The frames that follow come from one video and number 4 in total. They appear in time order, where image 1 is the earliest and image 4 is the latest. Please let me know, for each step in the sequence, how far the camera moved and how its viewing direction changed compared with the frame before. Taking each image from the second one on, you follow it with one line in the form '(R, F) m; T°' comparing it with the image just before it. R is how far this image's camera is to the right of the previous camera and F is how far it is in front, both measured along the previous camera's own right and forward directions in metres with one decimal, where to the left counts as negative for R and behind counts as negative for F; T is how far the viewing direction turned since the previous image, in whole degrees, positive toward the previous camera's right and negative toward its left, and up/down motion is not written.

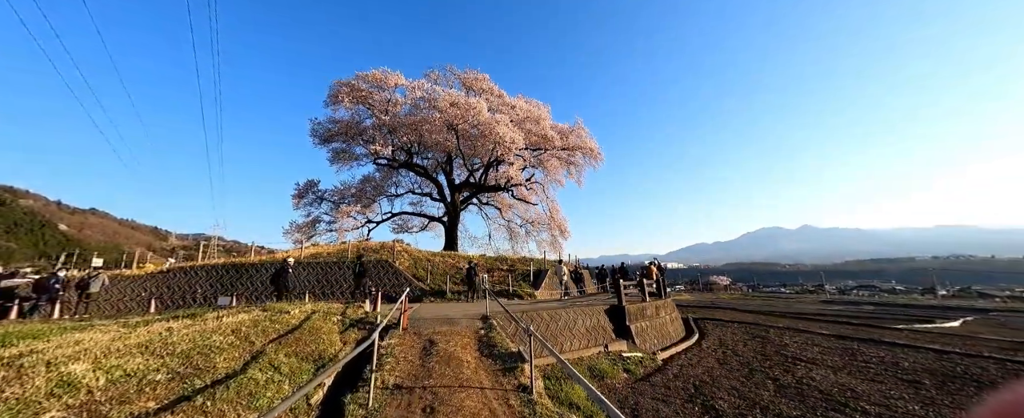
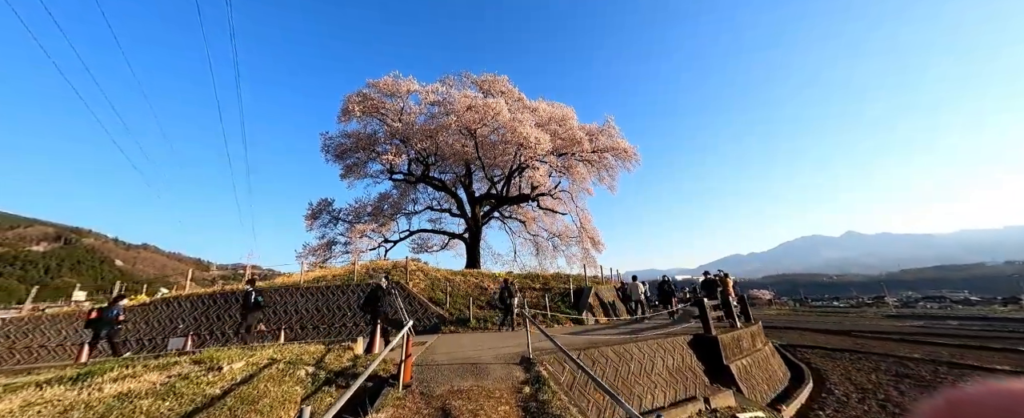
(-0.3, +1.3) m; -4°
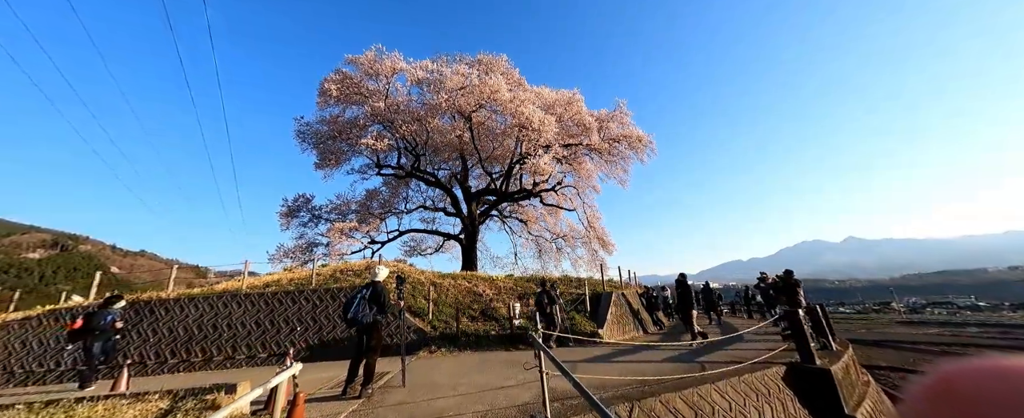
(0.0, +1.4) m; 0°
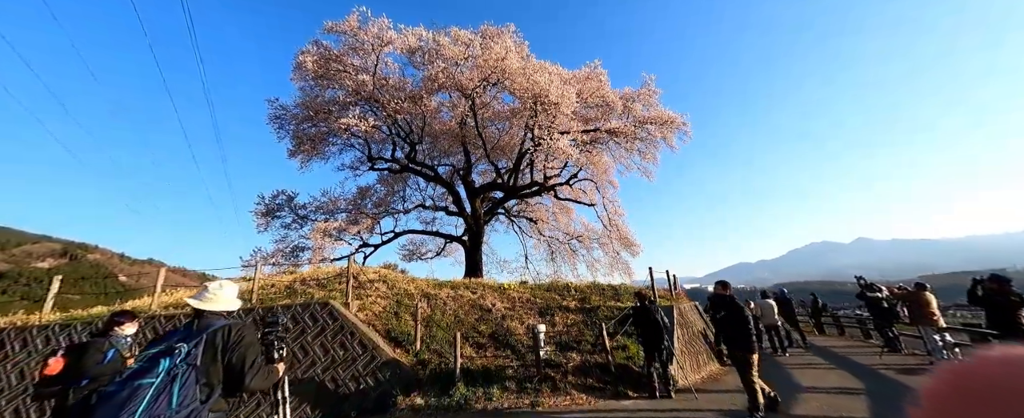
(-0.2, +1.5) m; -1°
